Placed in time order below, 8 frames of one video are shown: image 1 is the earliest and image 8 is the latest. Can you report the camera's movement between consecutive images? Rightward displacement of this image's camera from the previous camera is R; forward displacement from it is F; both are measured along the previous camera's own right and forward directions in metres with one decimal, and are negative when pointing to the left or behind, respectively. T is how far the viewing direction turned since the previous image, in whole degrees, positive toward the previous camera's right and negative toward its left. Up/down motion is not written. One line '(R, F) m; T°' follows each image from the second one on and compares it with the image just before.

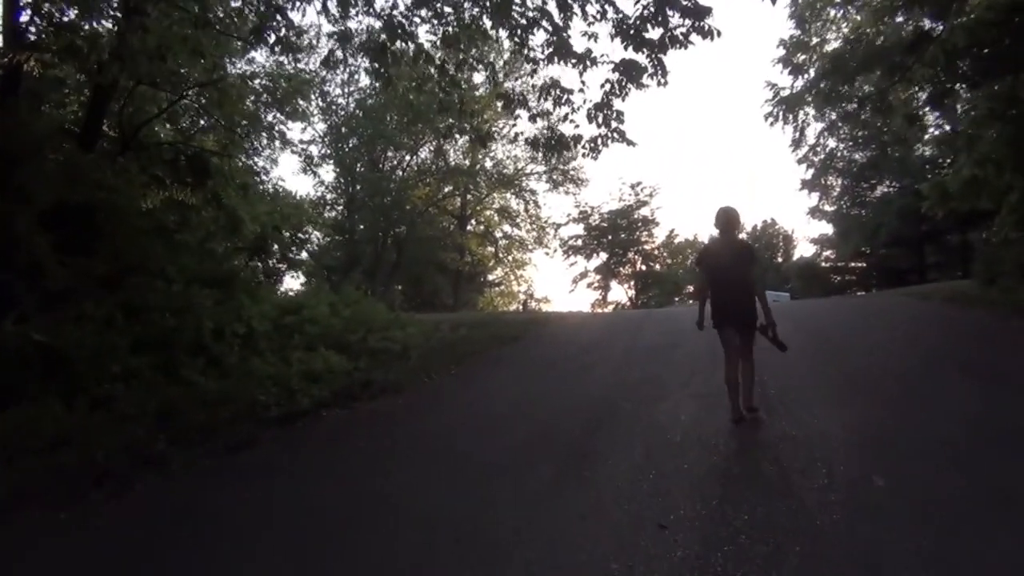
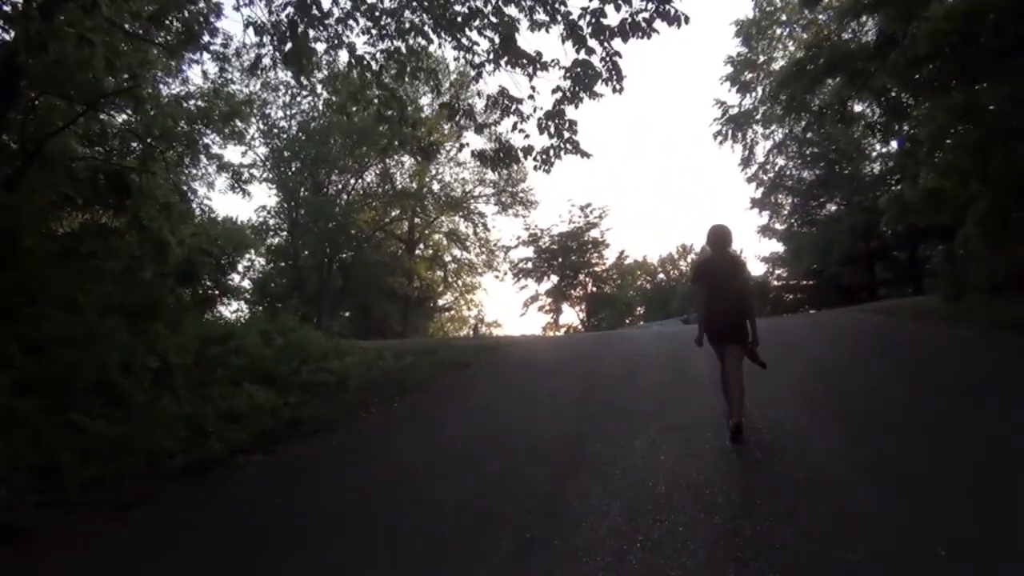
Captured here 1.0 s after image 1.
(0.0, +0.8) m; +3°
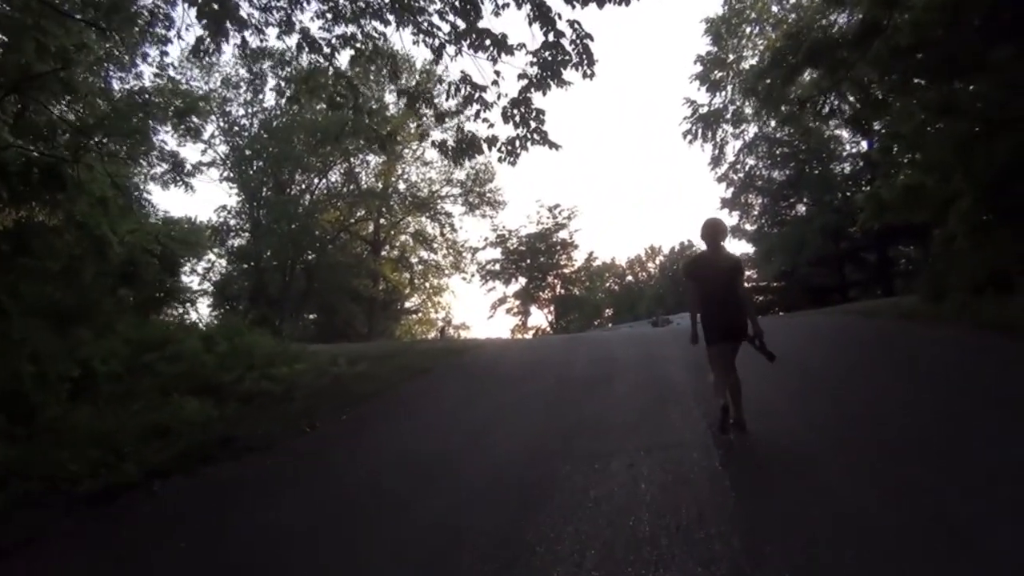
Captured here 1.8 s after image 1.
(0.0, +0.7) m; +2°
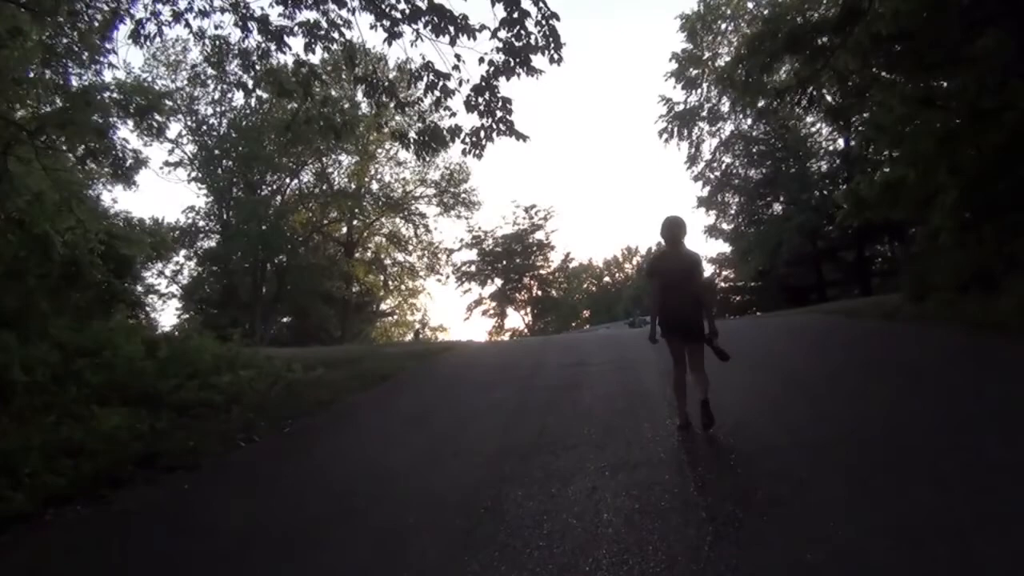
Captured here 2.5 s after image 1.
(+0.1, +0.6) m; +1°
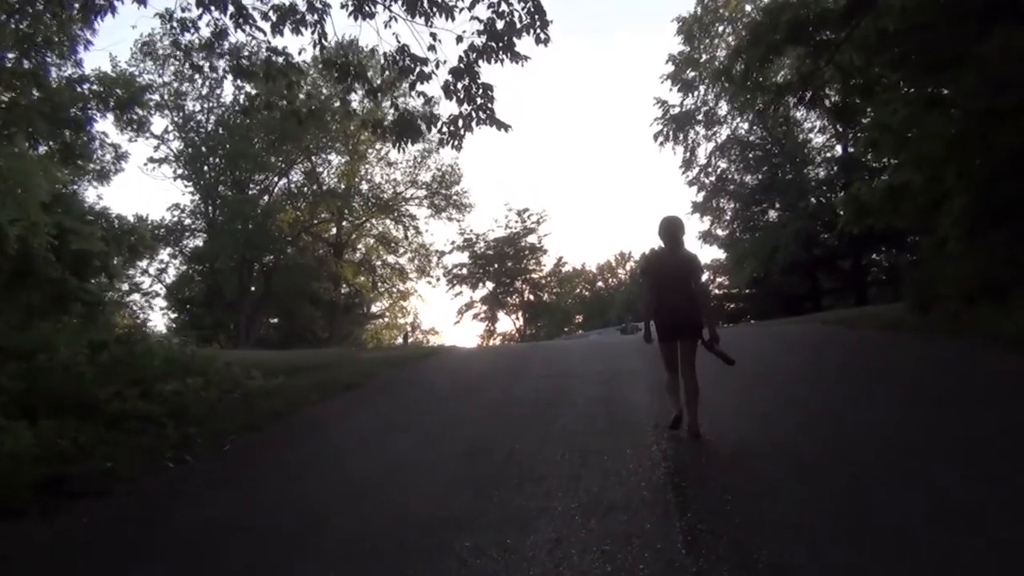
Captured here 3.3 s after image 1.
(+0.1, +0.7) m; 0°
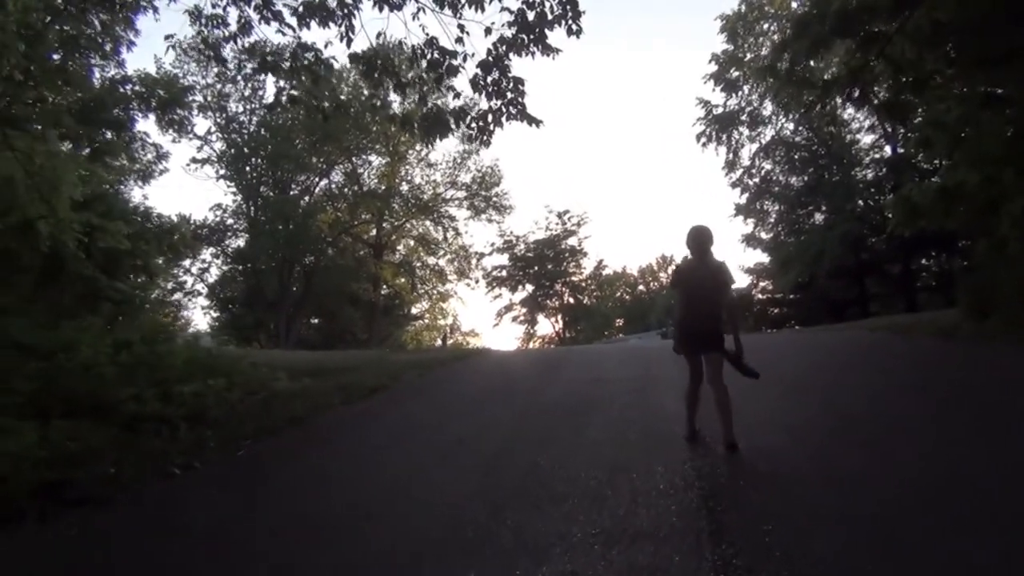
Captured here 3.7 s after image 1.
(+0.1, +0.3) m; -2°
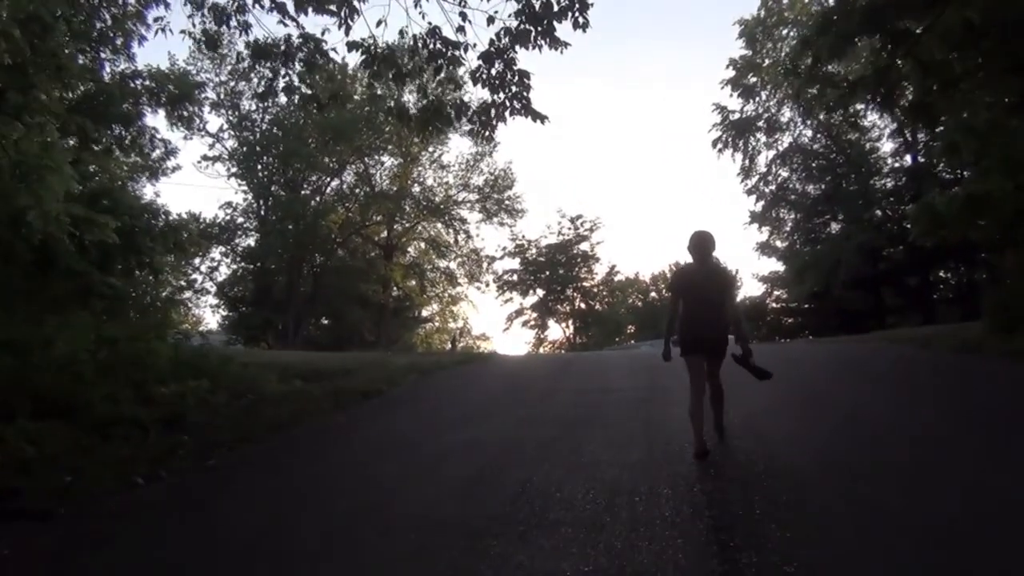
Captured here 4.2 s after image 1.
(+0.1, +0.4) m; -1°
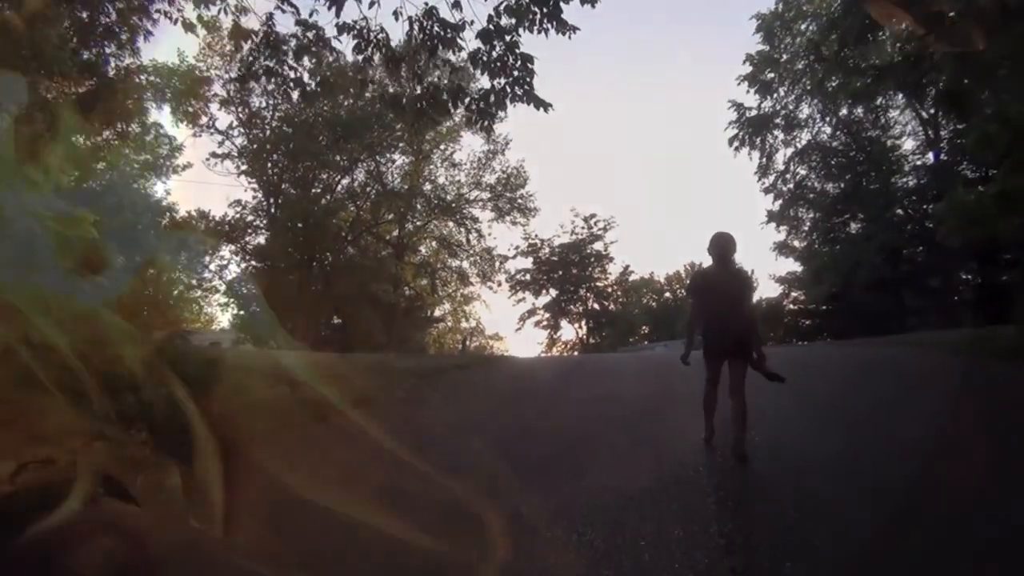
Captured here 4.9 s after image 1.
(+0.1, +0.6) m; -1°
